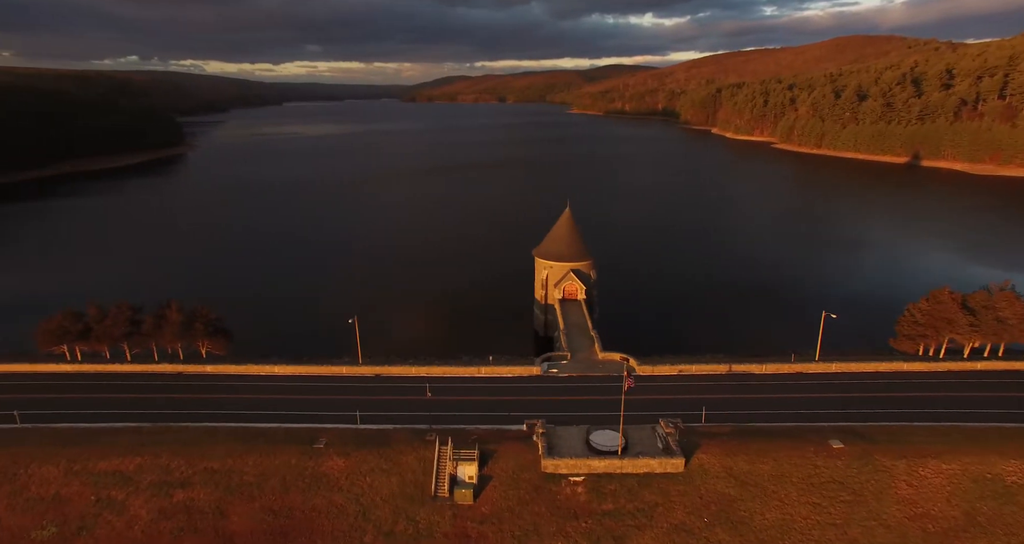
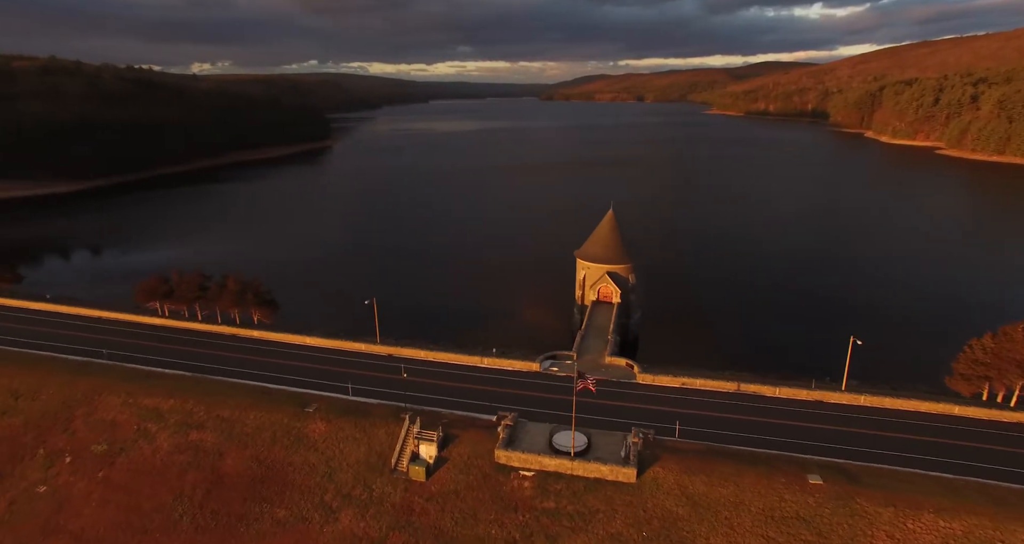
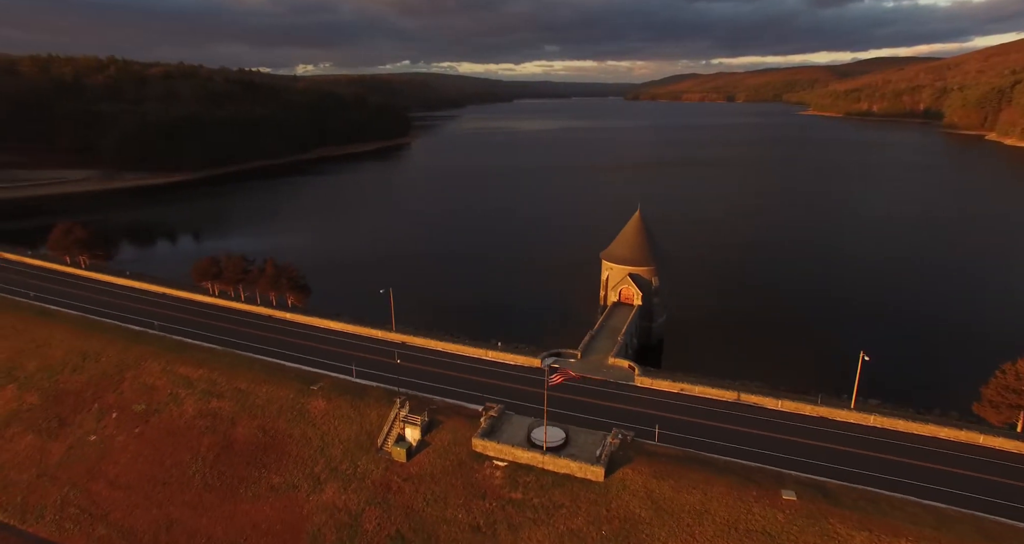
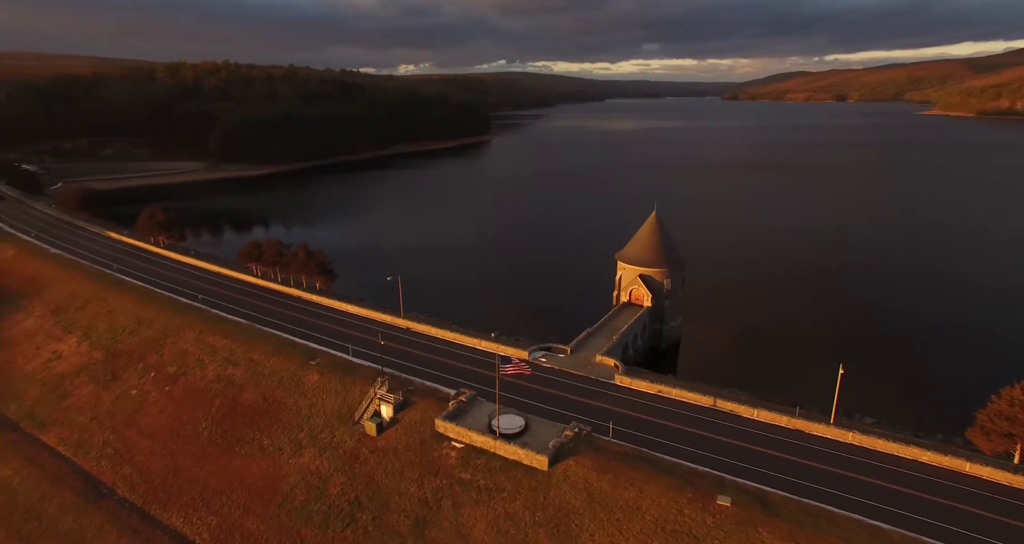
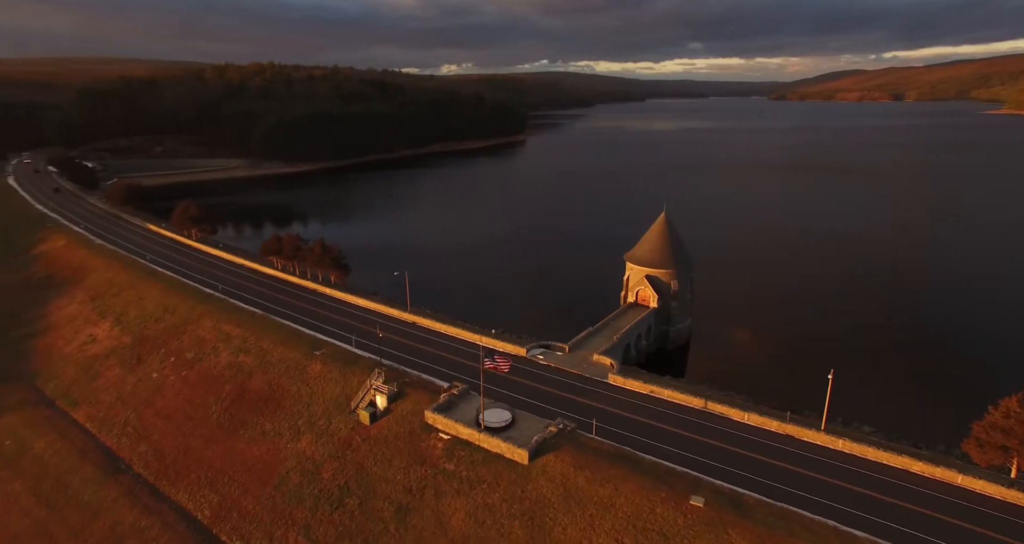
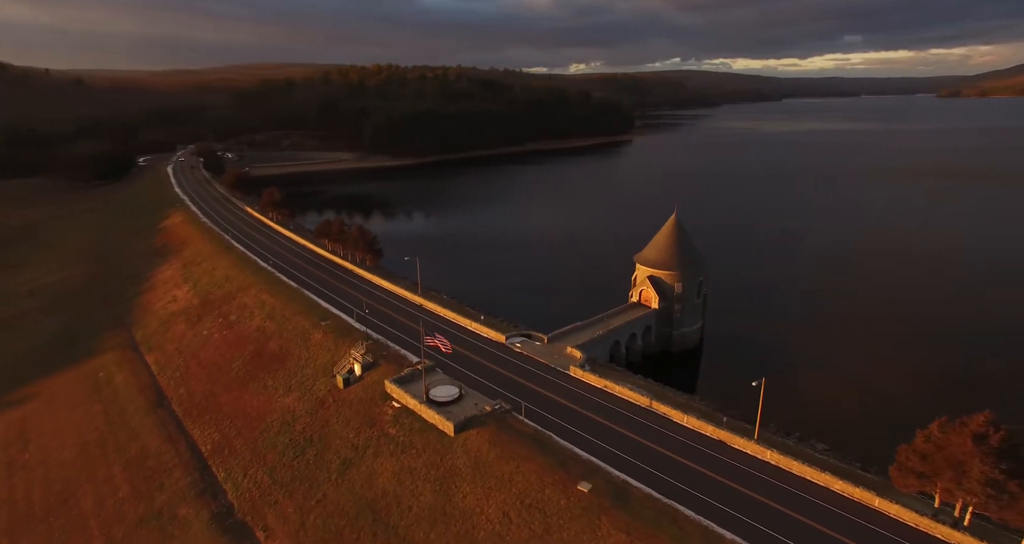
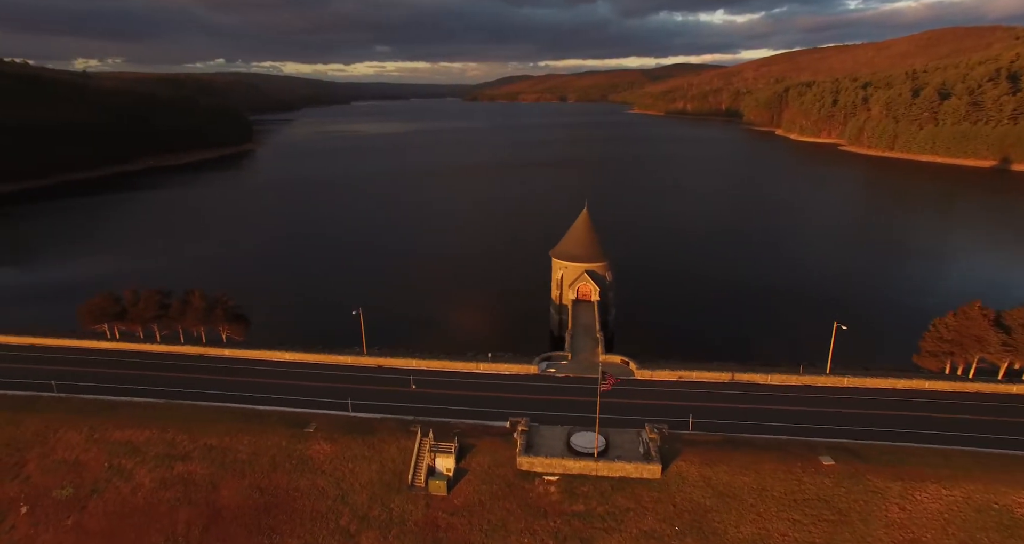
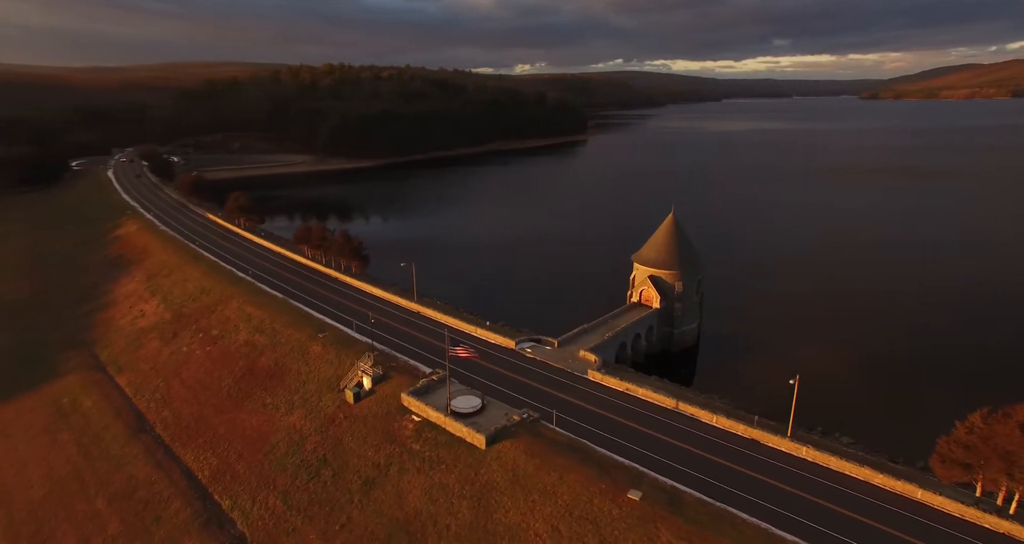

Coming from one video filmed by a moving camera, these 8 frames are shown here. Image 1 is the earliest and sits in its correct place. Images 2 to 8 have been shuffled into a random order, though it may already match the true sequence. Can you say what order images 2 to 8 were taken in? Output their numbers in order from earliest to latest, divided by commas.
7, 2, 3, 4, 5, 8, 6
